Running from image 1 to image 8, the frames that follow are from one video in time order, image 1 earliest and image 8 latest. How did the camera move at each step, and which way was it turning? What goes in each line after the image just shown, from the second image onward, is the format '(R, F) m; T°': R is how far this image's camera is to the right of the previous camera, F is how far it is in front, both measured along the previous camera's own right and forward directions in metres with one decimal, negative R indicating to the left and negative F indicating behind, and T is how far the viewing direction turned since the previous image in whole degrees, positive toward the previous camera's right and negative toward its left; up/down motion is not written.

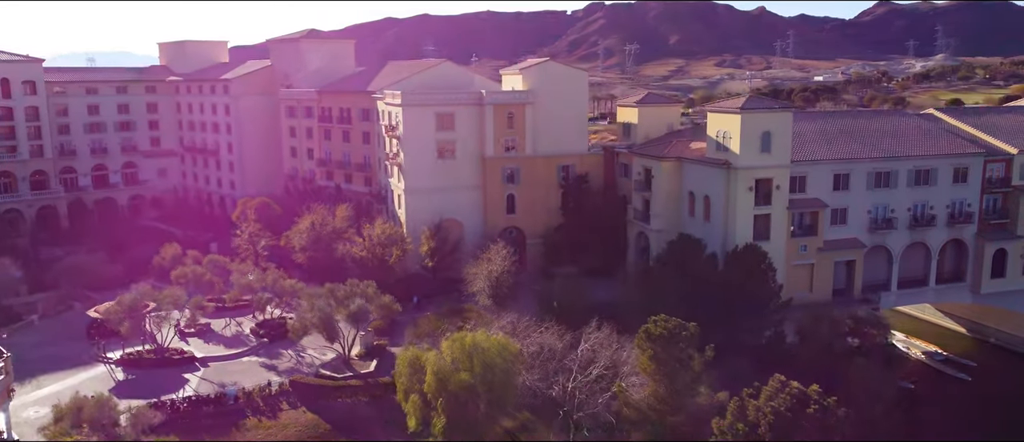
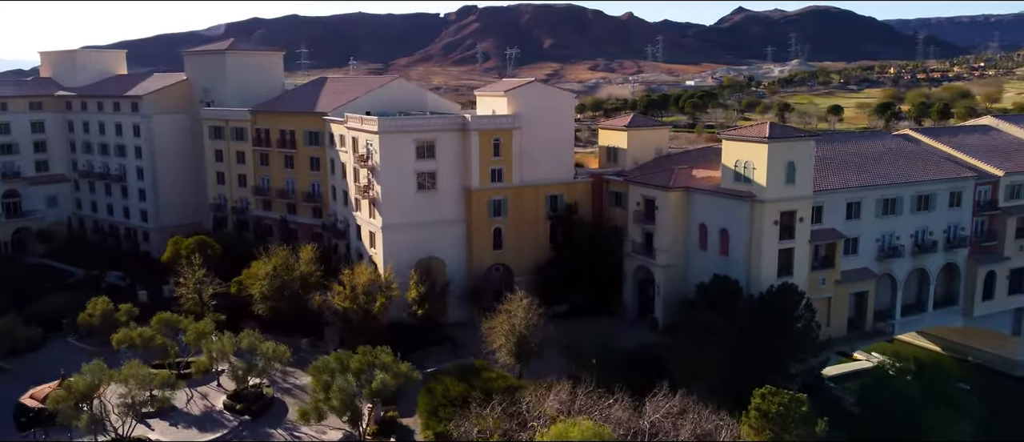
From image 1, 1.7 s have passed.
(-6.3, +4.9) m; +9°
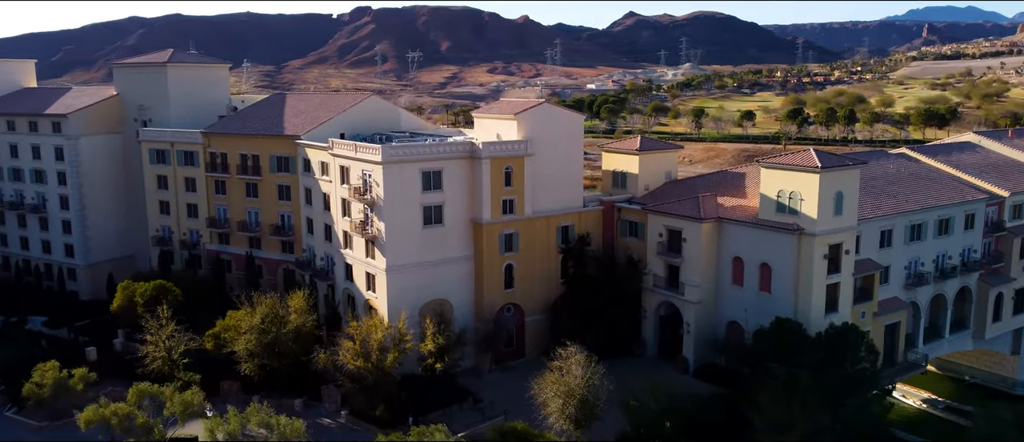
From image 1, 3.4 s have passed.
(-5.9, +4.5) m; +7°
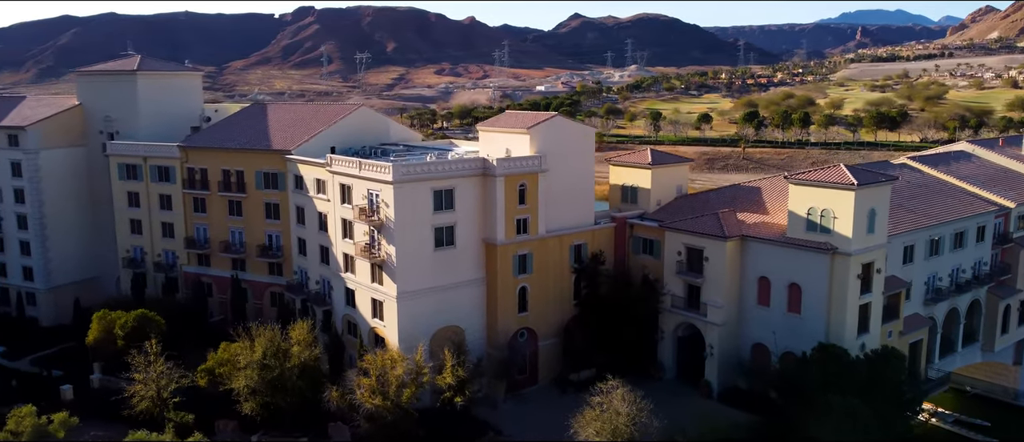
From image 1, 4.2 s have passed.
(-3.3, +2.3) m; +4°
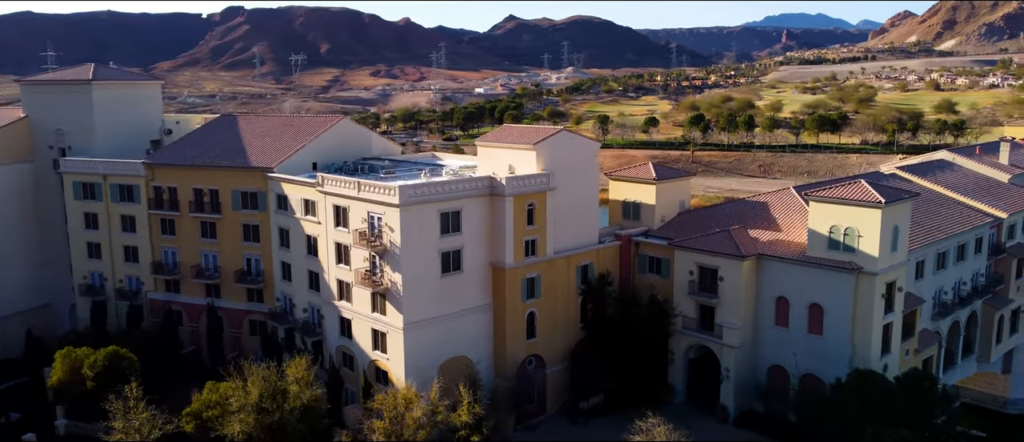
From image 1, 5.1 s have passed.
(-3.2, +2.3) m; +5°
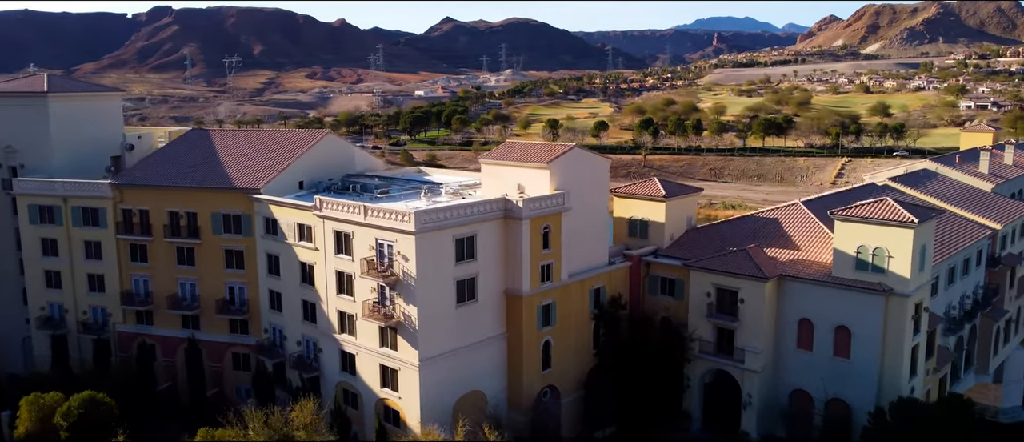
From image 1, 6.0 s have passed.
(-3.2, +2.3) m; +4°
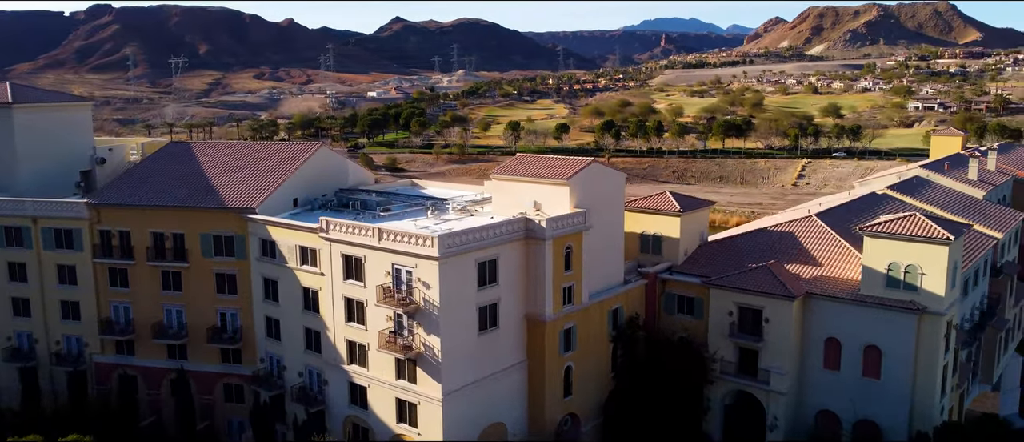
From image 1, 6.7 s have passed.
(-2.7, +2.0) m; +3°
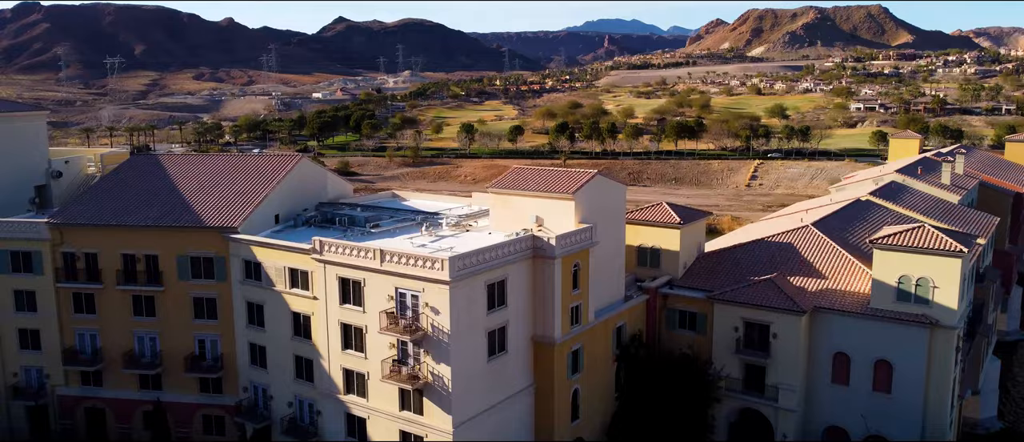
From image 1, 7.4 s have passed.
(-2.2, +1.7) m; +4°
